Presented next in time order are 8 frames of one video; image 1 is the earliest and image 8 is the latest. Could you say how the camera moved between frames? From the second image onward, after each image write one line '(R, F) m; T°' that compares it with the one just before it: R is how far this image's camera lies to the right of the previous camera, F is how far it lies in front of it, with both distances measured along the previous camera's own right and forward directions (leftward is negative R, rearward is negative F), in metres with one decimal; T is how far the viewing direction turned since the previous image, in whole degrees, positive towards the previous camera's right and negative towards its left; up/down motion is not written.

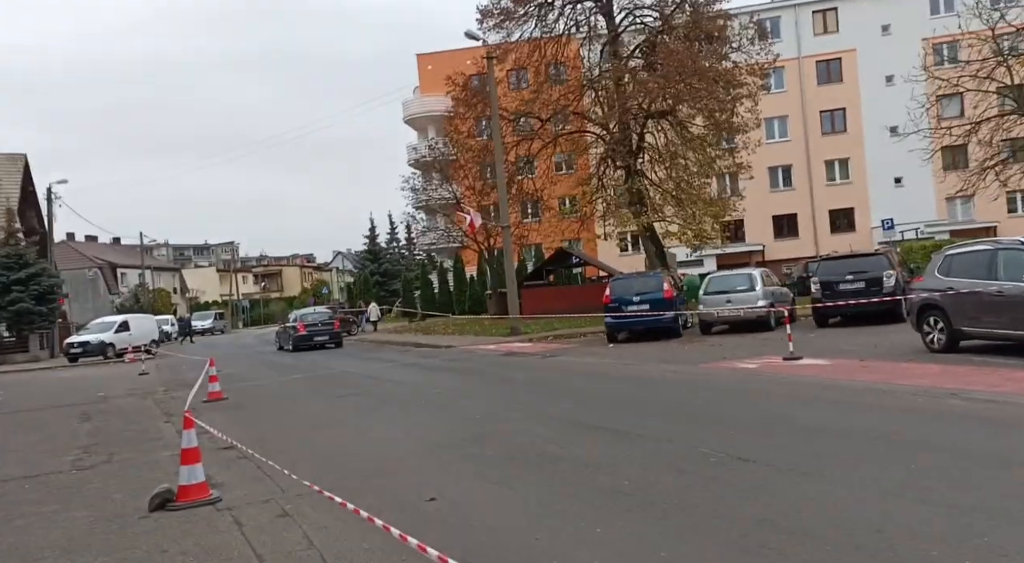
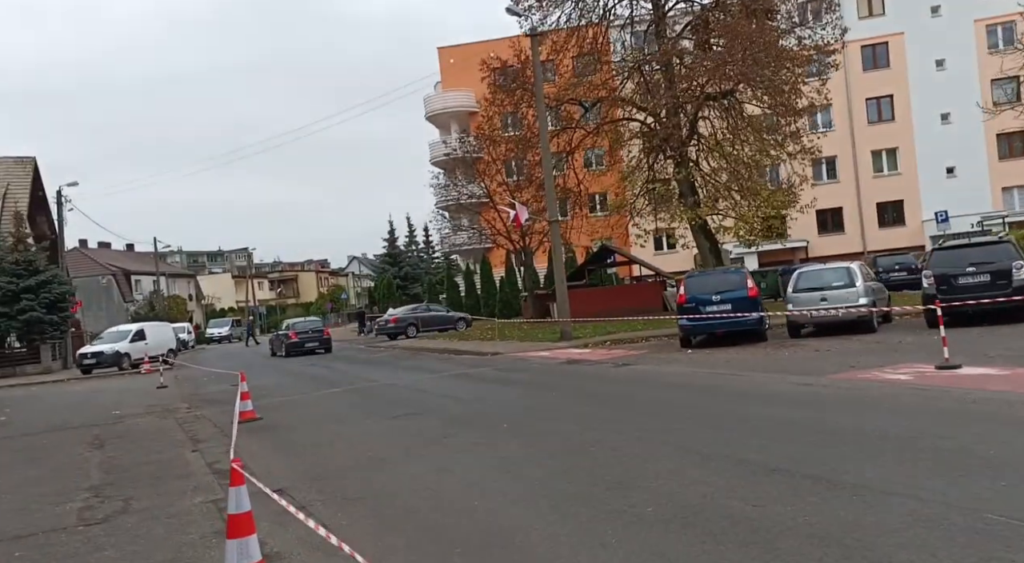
(-0.9, +2.1) m; -1°
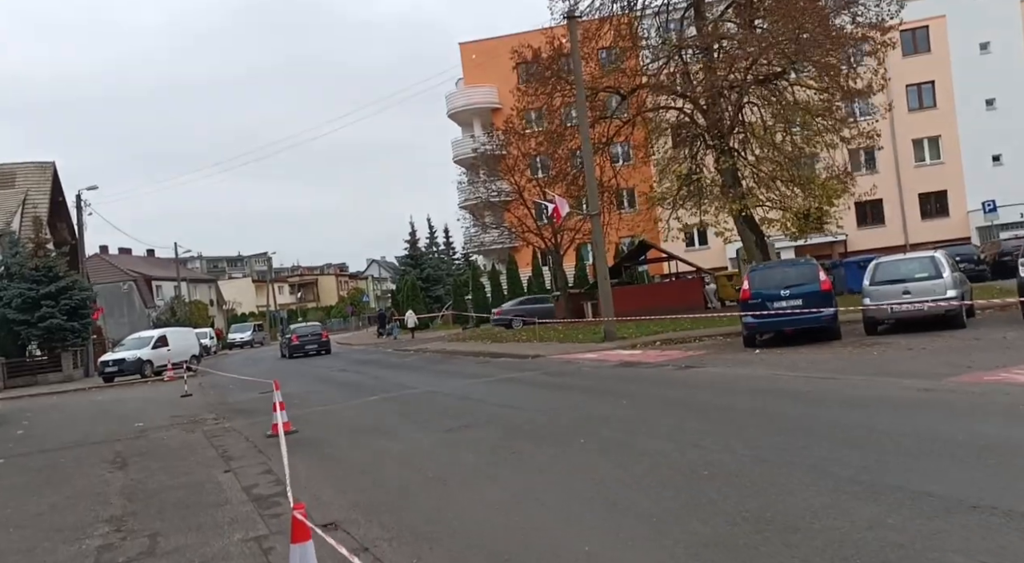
(-0.6, +1.3) m; -1°
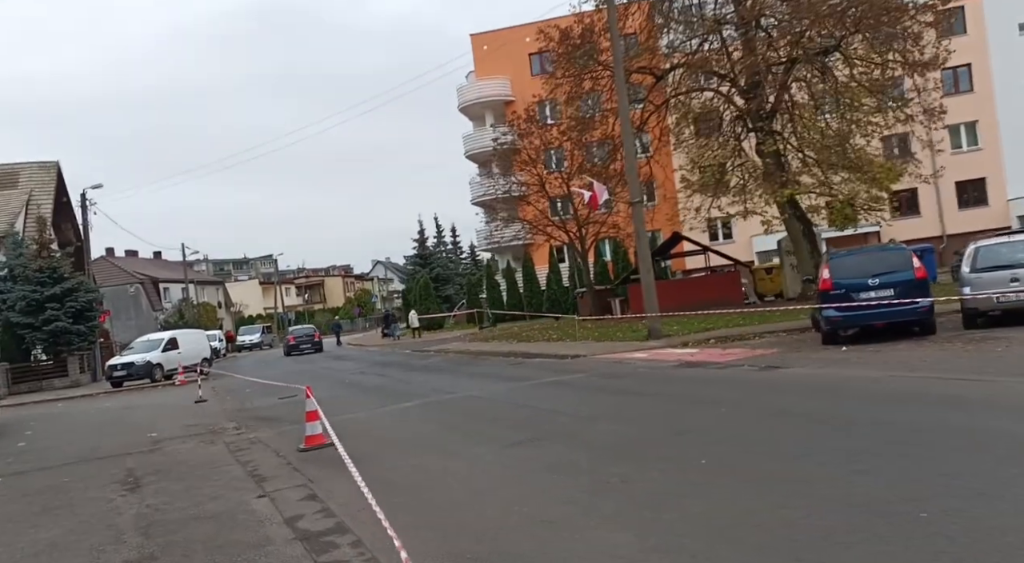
(-0.8, +1.6) m; 0°
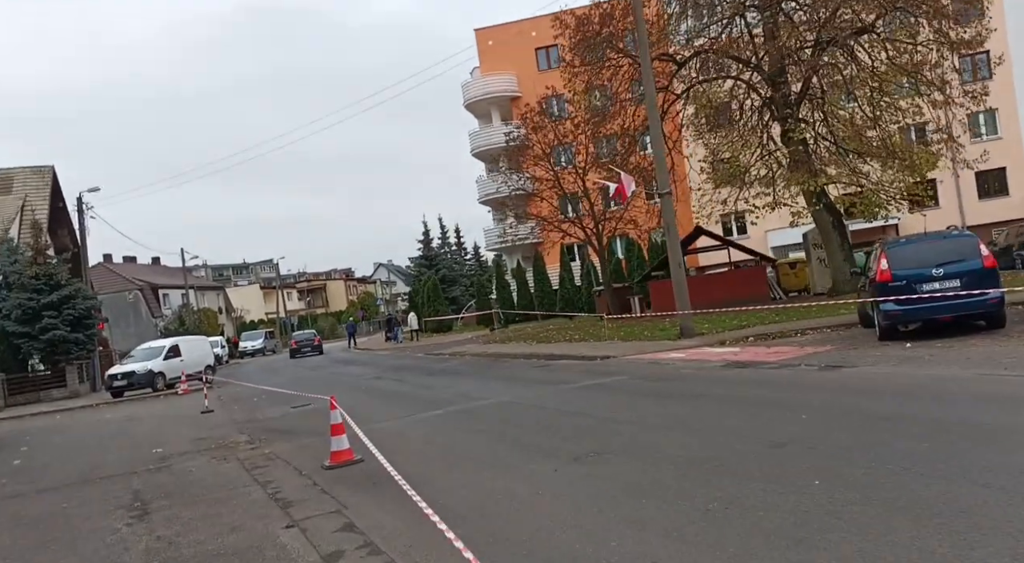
(-0.5, +1.1) m; 0°
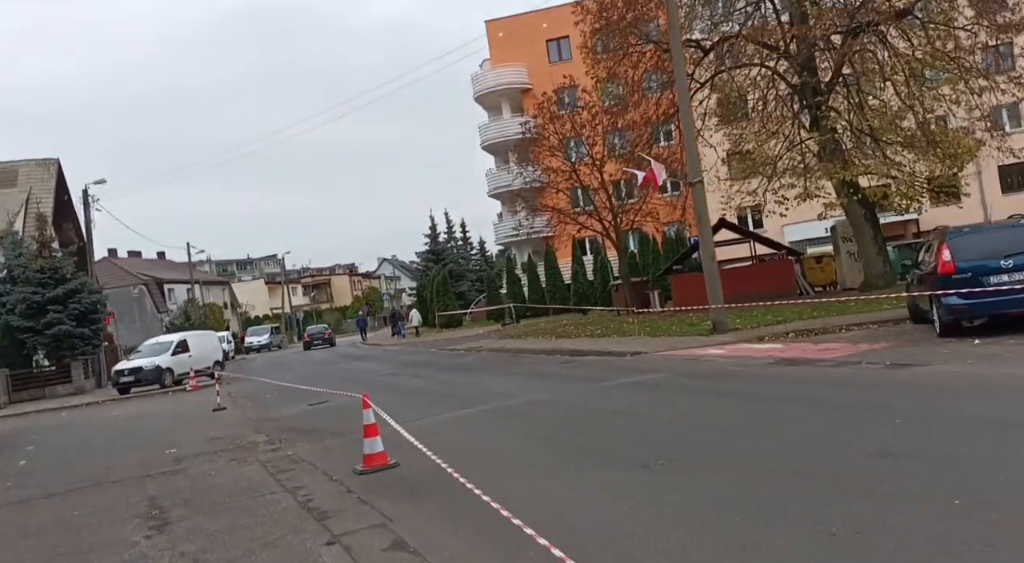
(-0.5, +0.8) m; 0°
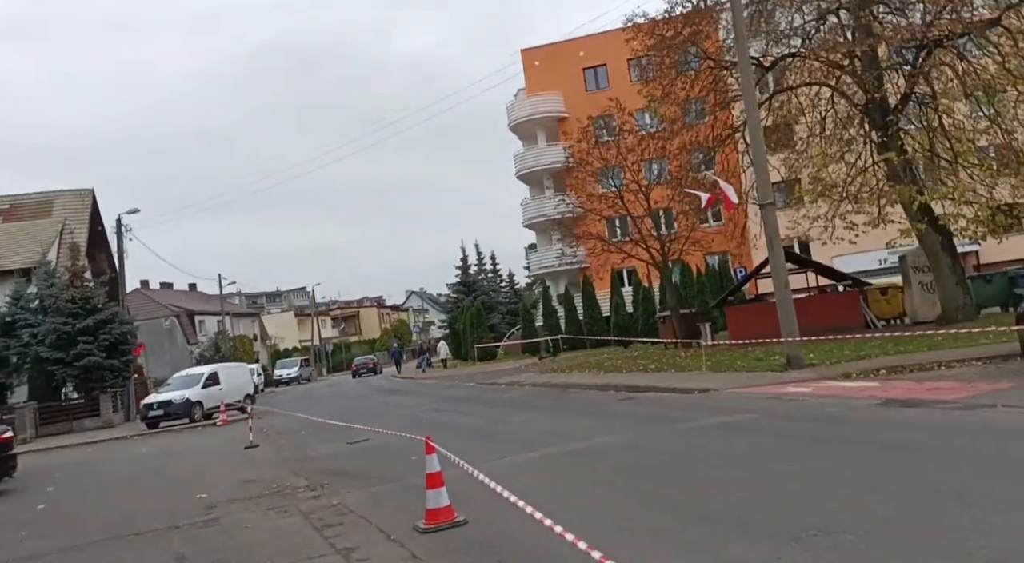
(-0.6, +1.3) m; -2°
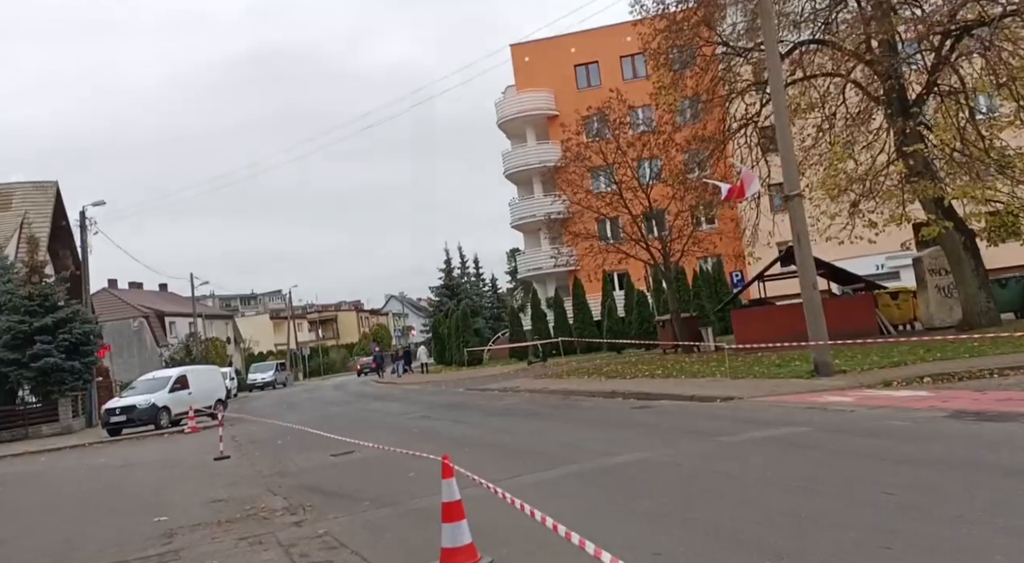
(-0.5, +1.6) m; +2°
